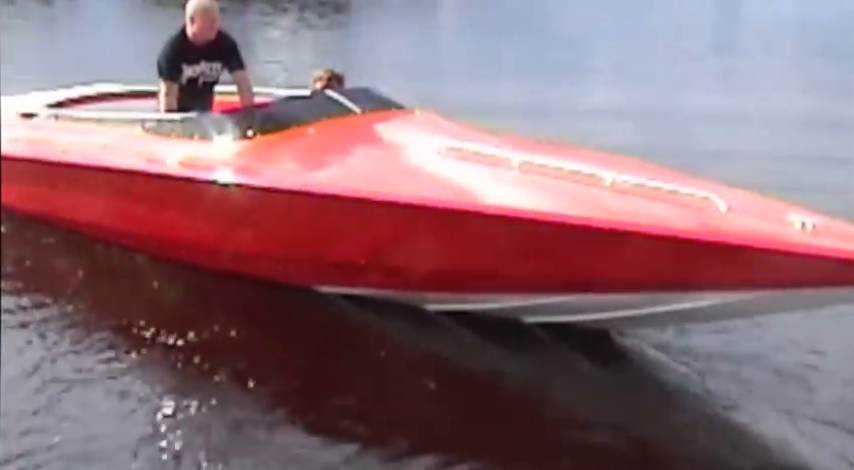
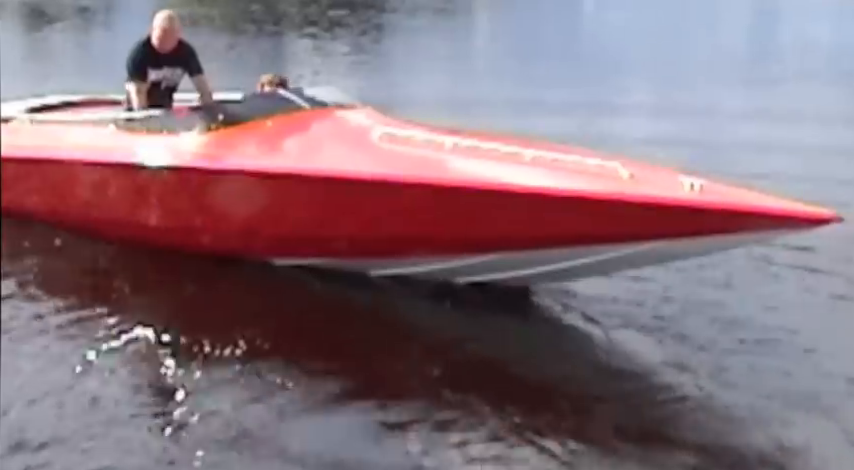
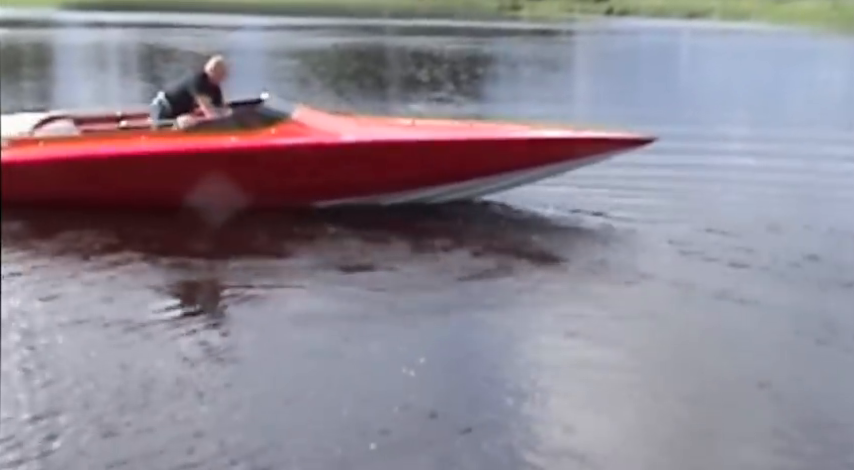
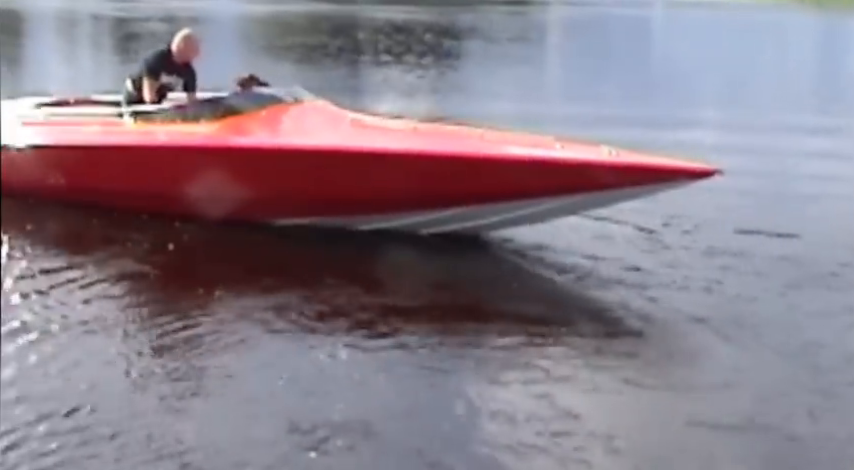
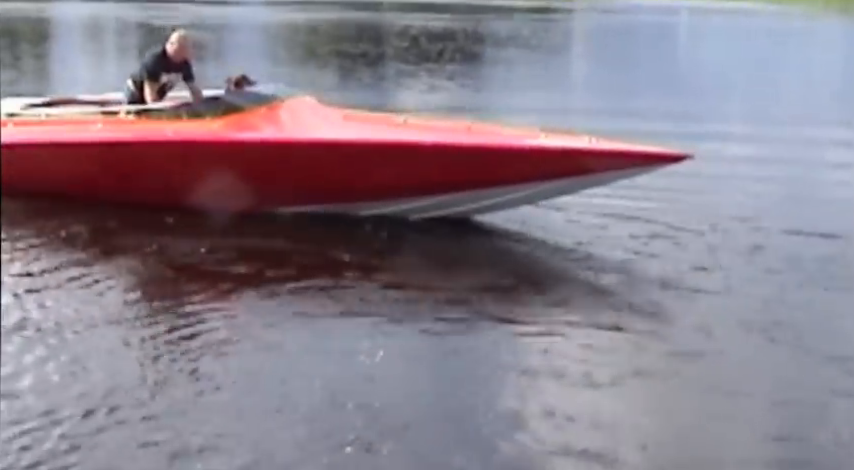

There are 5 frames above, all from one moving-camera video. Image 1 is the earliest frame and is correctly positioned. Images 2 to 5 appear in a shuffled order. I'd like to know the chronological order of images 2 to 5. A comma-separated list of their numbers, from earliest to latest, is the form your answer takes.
2, 4, 5, 3
